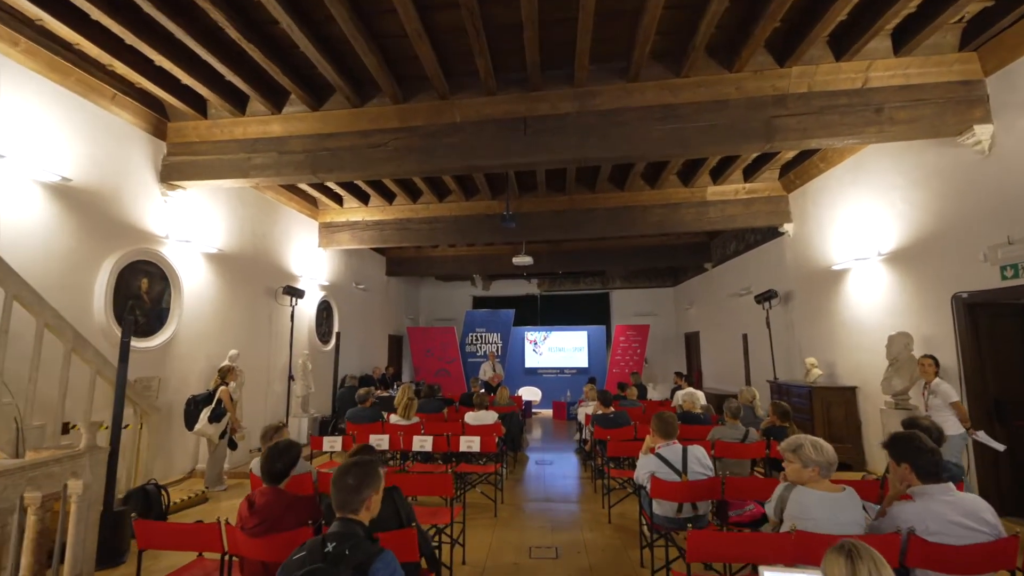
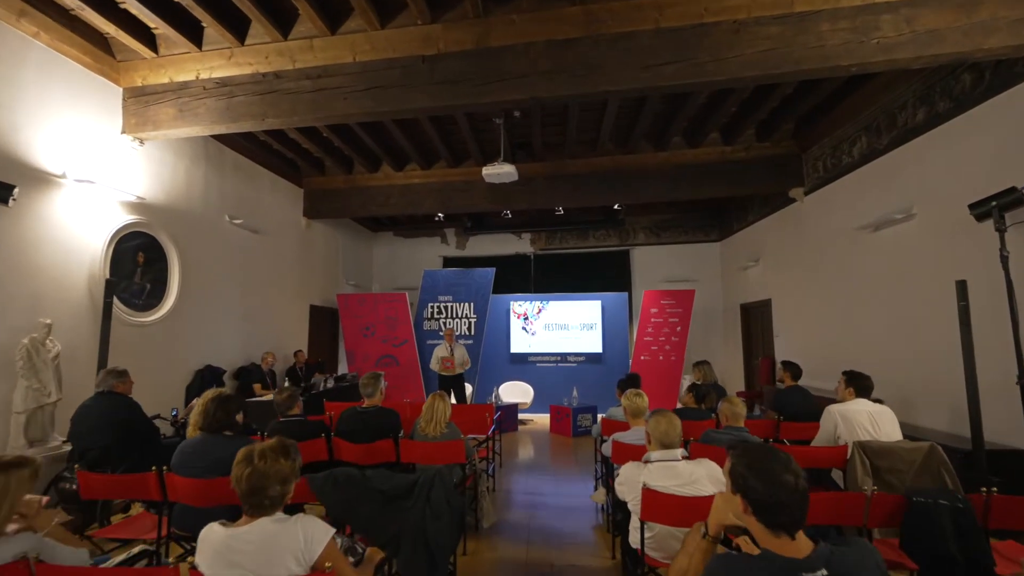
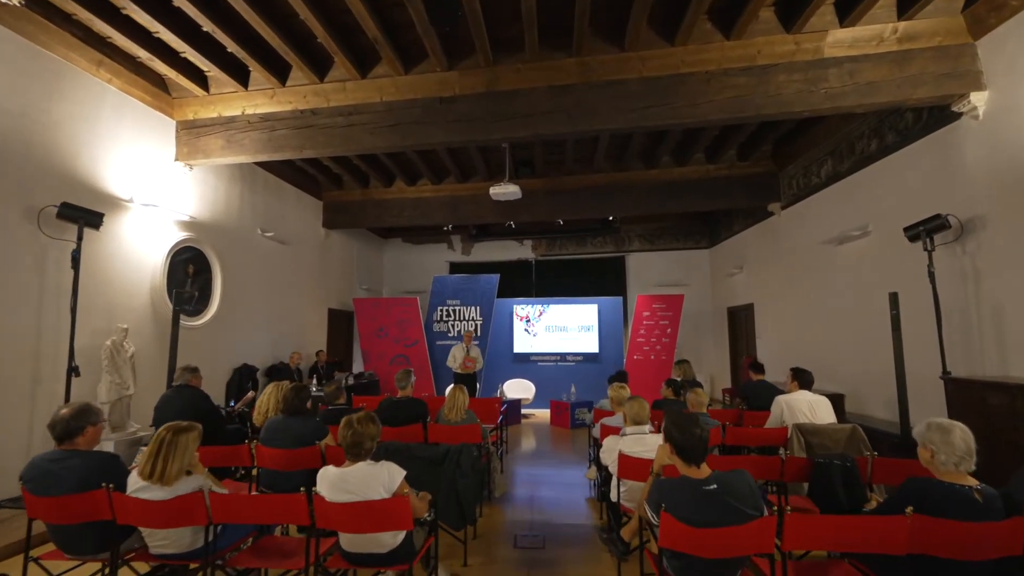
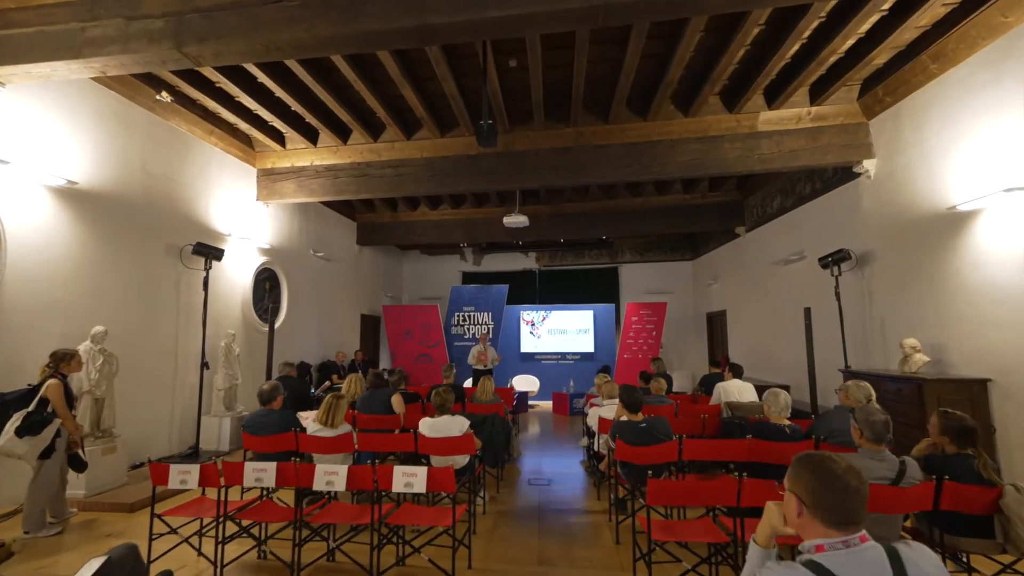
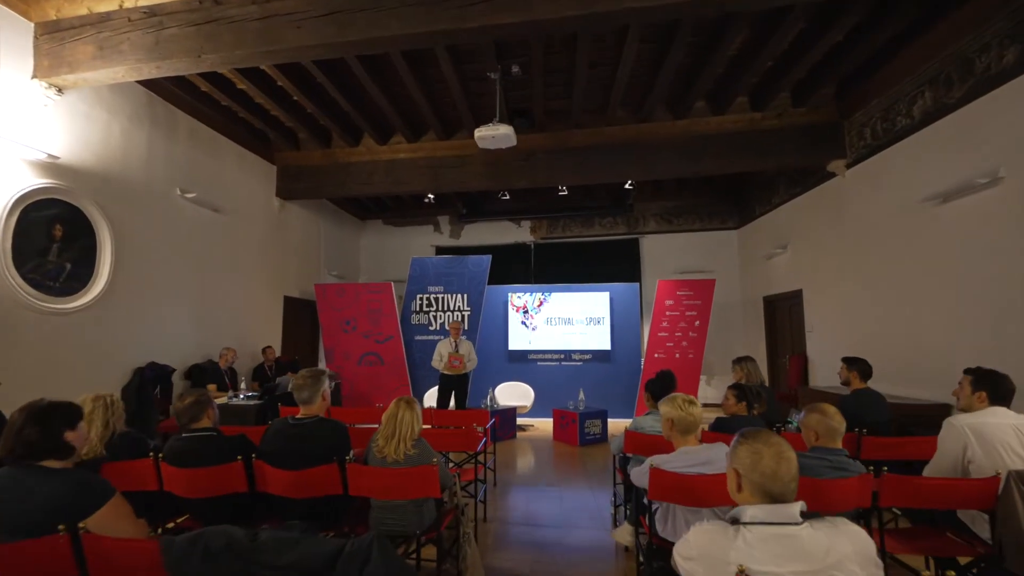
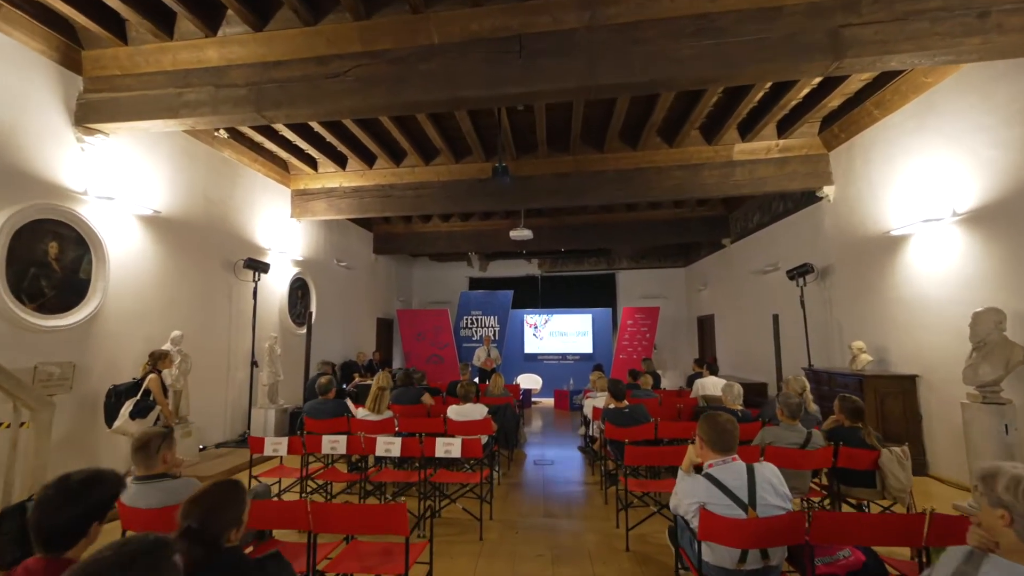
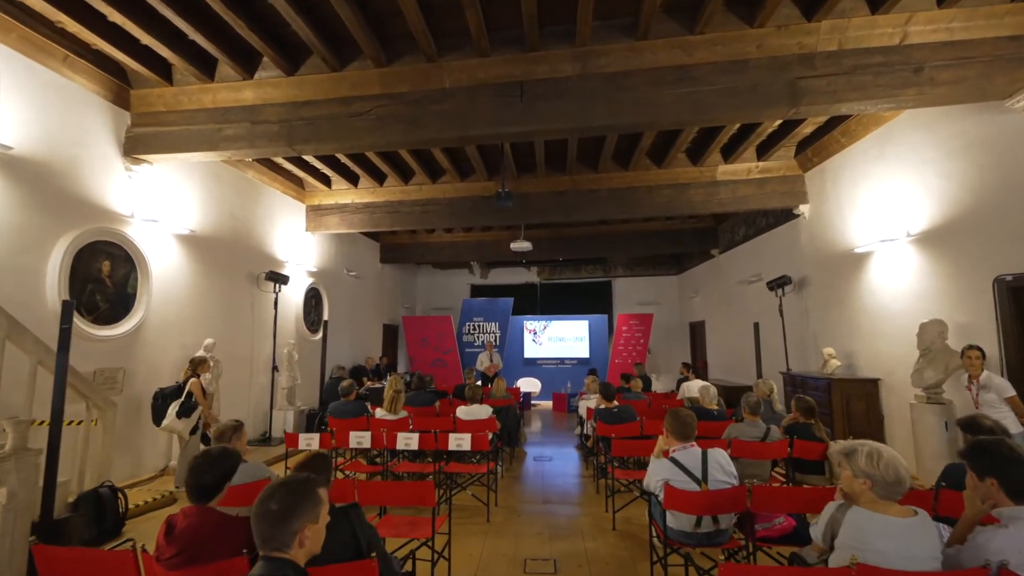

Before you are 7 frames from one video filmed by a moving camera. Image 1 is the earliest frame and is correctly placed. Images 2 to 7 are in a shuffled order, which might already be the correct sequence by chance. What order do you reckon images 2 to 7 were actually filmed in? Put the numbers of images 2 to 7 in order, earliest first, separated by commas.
7, 6, 4, 3, 2, 5
